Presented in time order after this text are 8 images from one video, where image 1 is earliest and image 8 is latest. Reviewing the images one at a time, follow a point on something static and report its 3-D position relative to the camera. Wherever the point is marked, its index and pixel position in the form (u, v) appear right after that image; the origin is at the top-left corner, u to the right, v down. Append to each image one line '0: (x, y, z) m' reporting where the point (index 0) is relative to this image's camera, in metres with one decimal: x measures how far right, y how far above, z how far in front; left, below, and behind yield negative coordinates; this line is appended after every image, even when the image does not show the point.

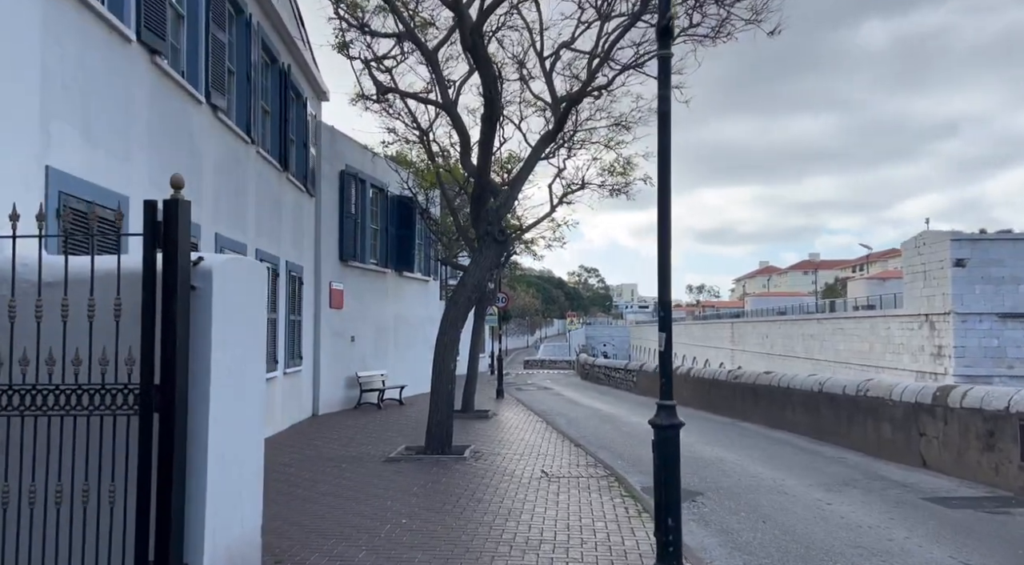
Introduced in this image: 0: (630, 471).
0: (+1.7, -2.6, +10.8) m
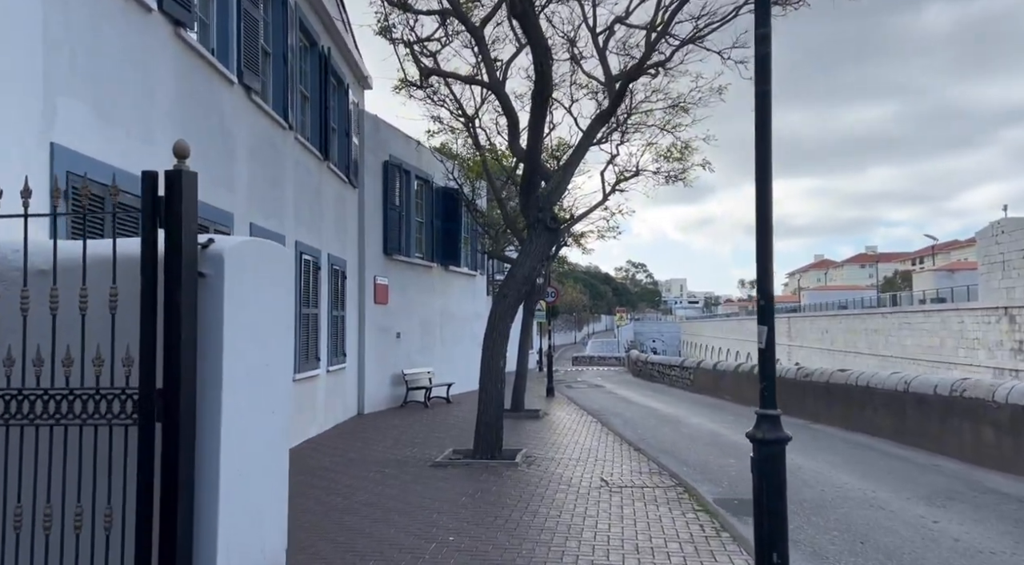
0: (+2.4, -2.5, +9.8) m
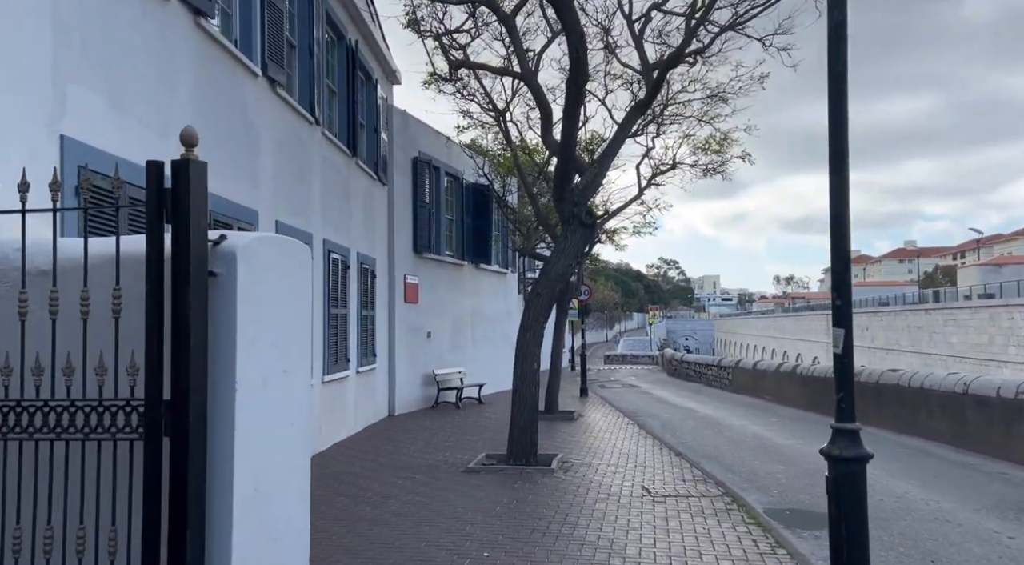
0: (+2.8, -2.4, +9.3) m
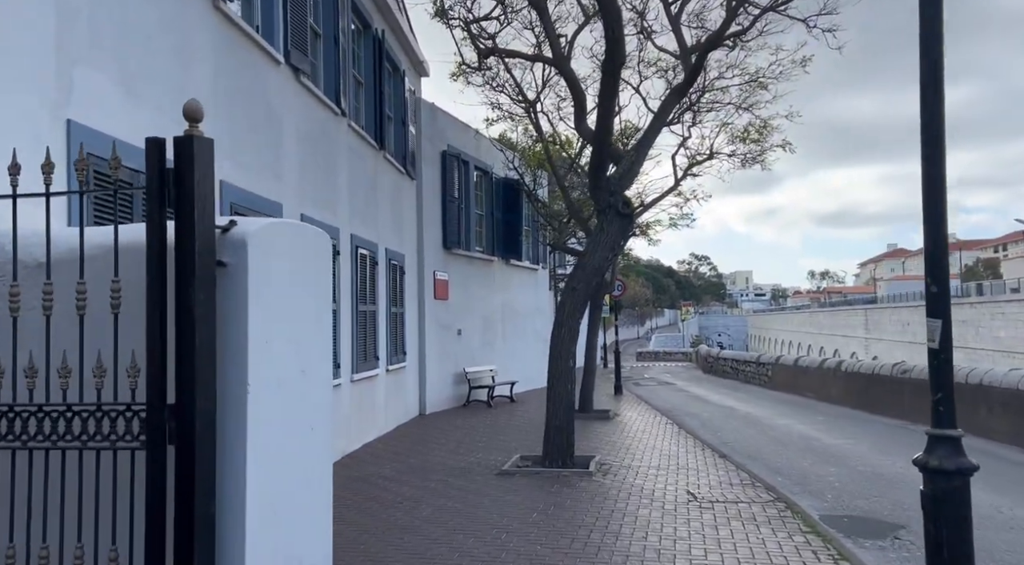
0: (+3.2, -2.3, +8.7) m
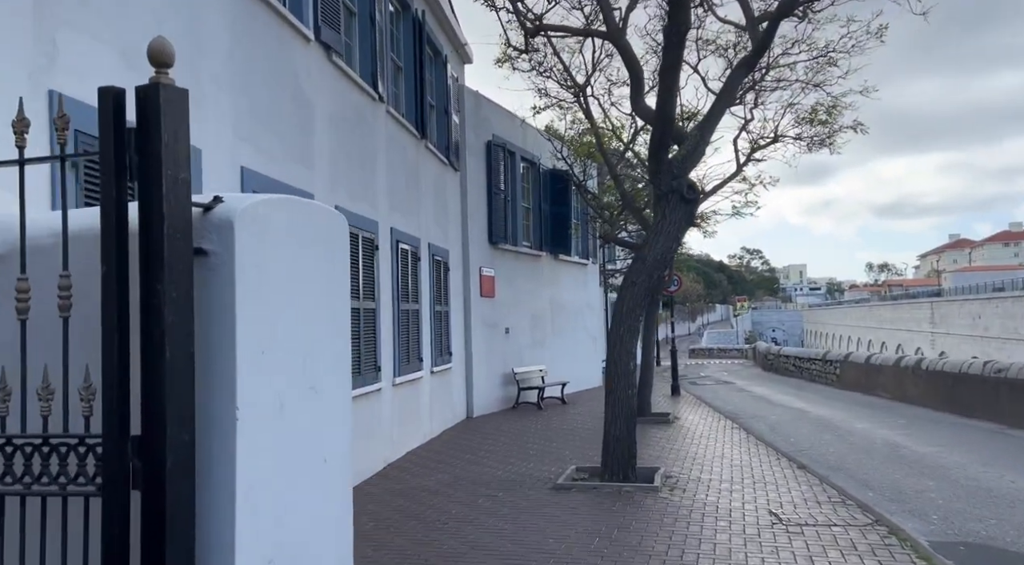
0: (+3.8, -2.3, +7.6) m
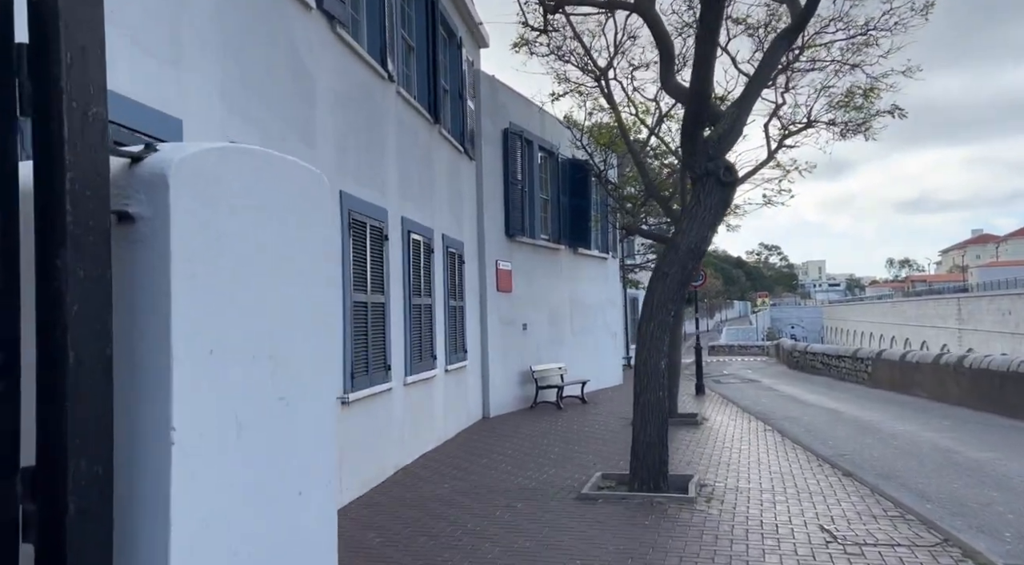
0: (+4.0, -2.2, +6.8) m
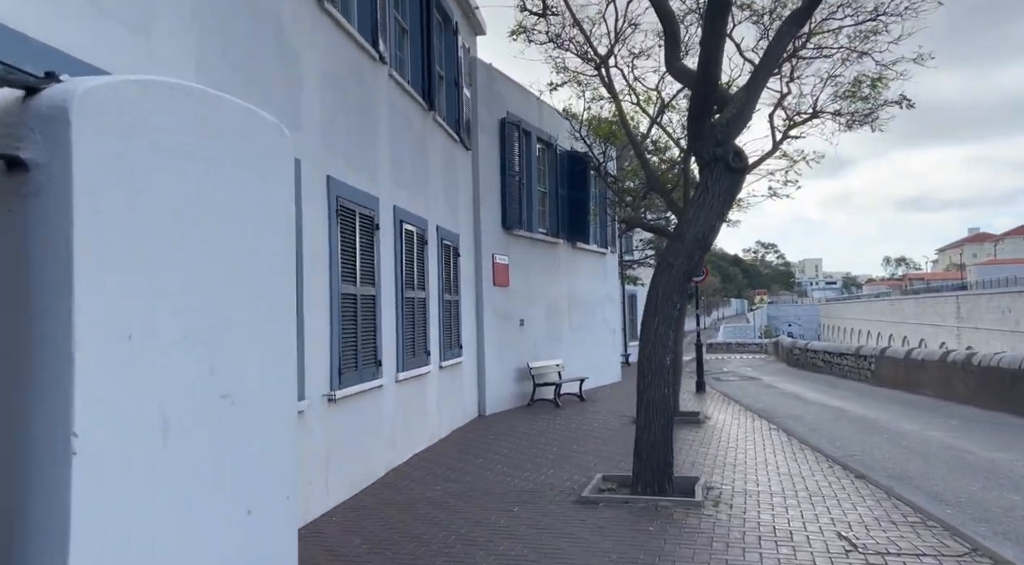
0: (+3.9, -2.1, +6.4) m
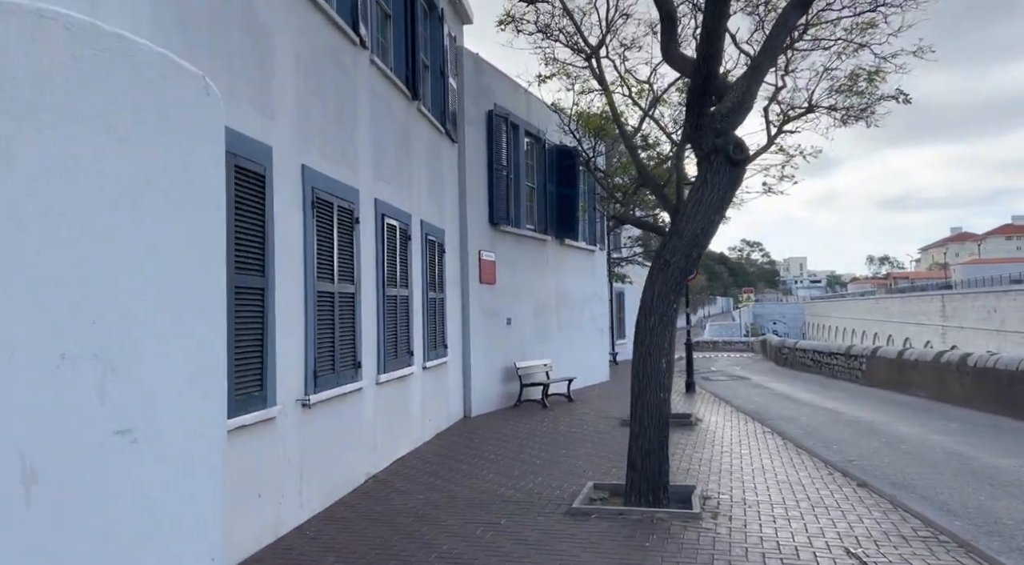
0: (+3.8, -2.1, +6.0) m
